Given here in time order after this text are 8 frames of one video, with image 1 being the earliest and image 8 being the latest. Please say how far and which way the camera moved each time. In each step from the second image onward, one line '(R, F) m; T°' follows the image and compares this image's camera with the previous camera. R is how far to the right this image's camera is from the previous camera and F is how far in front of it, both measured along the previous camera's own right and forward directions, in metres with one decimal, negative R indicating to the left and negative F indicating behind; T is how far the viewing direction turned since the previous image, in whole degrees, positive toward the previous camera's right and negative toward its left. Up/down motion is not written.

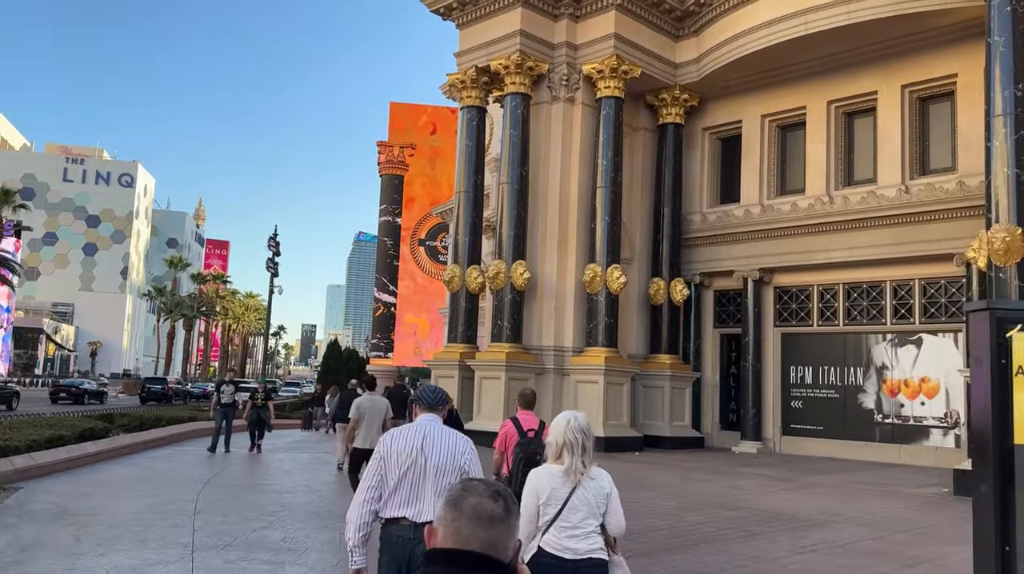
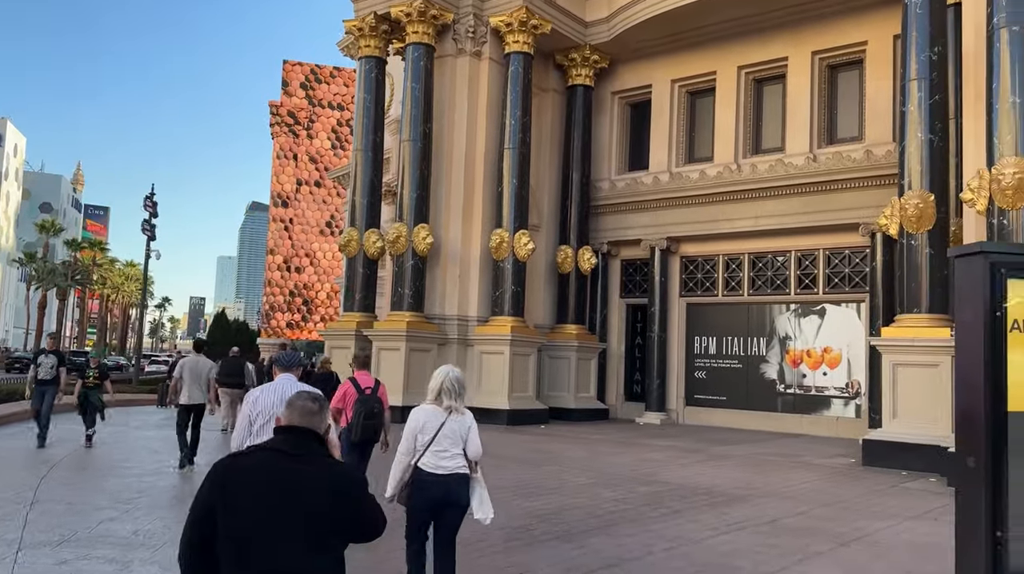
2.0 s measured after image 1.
(0.0, +0.8) m; +7°
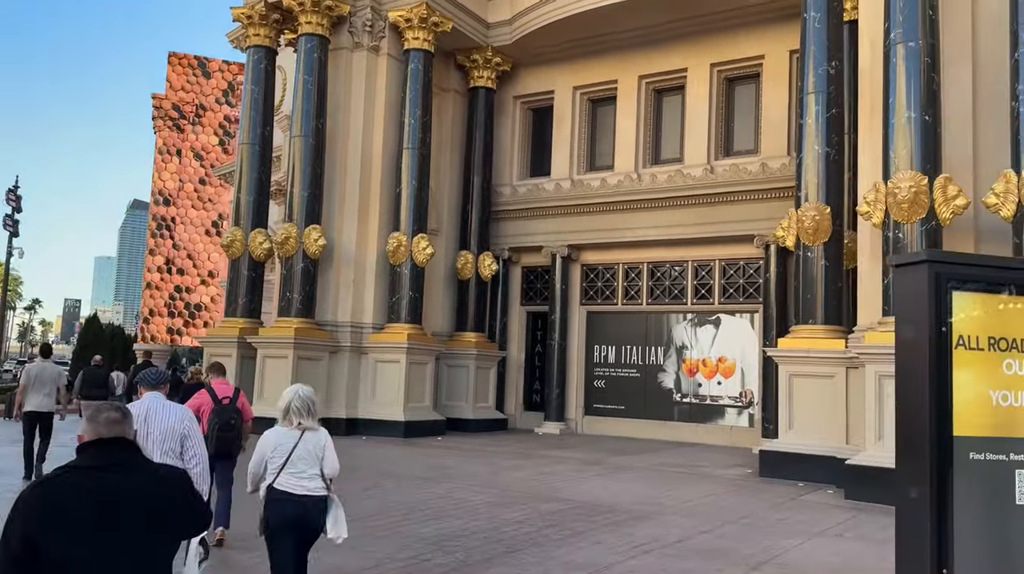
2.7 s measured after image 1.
(0.0, +0.5) m; +7°
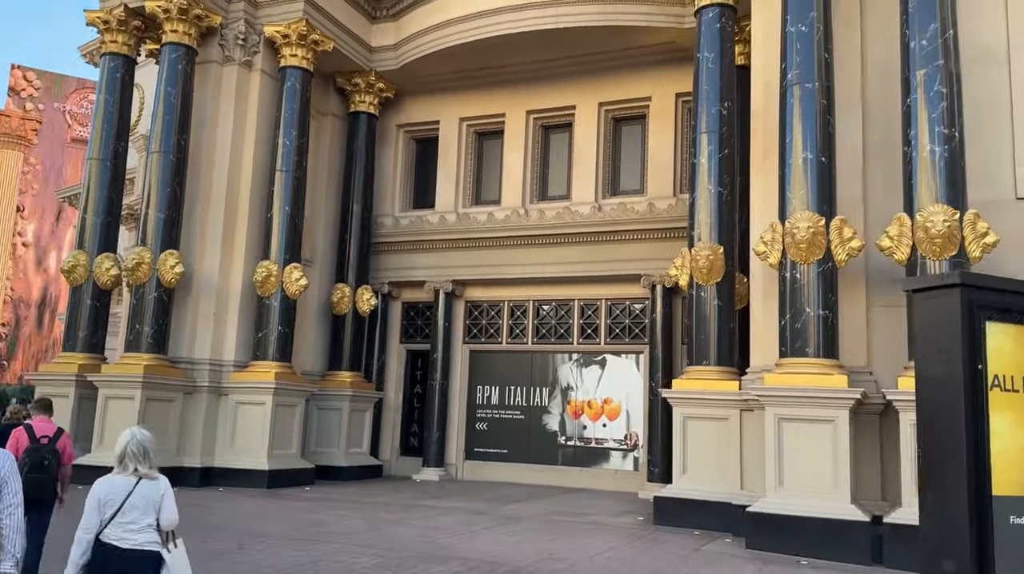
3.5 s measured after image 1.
(-0.2, +0.7) m; +9°
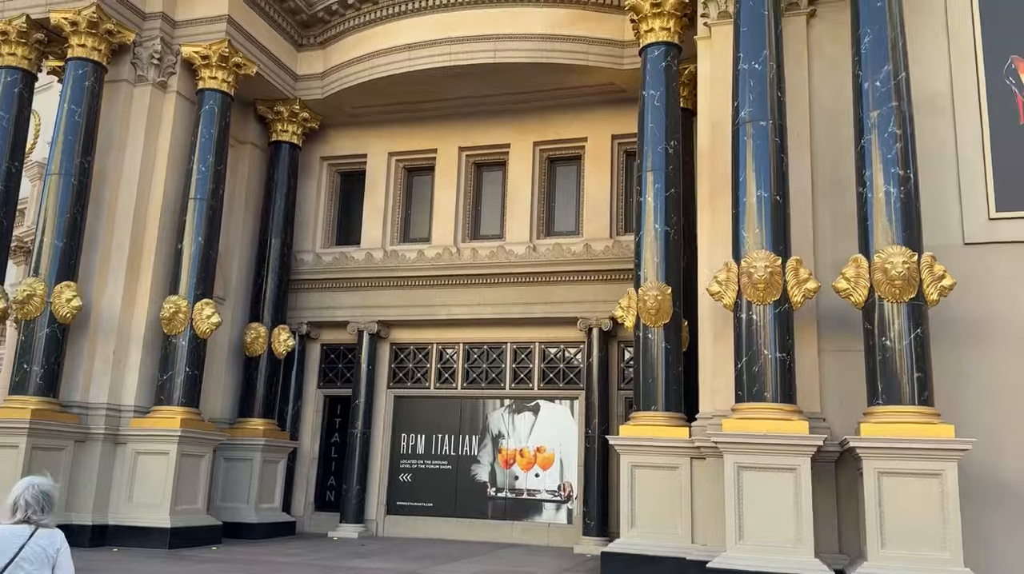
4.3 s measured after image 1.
(-0.4, +0.7) m; +6°
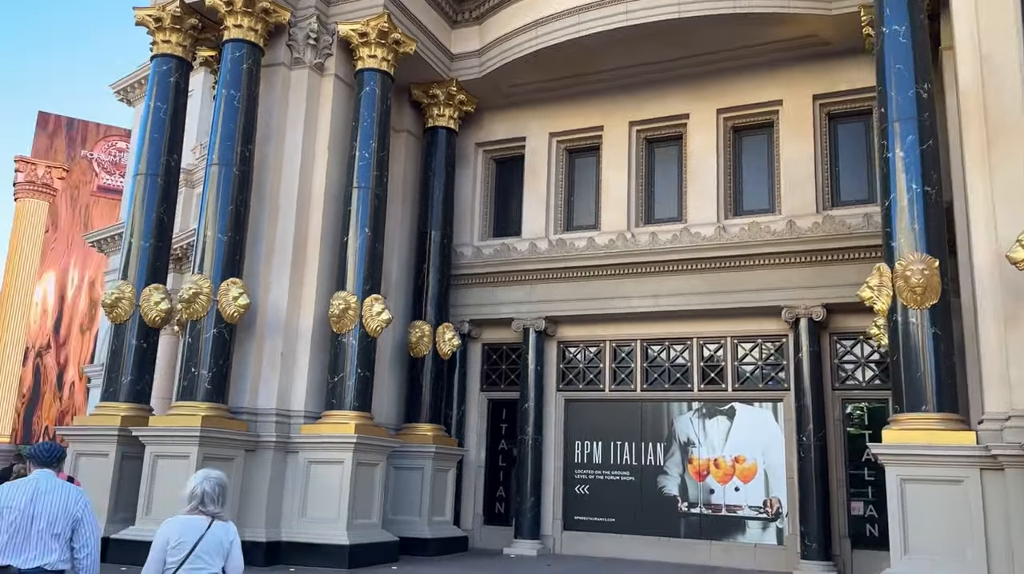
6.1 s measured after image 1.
(-1.3, +1.4) m; -7°
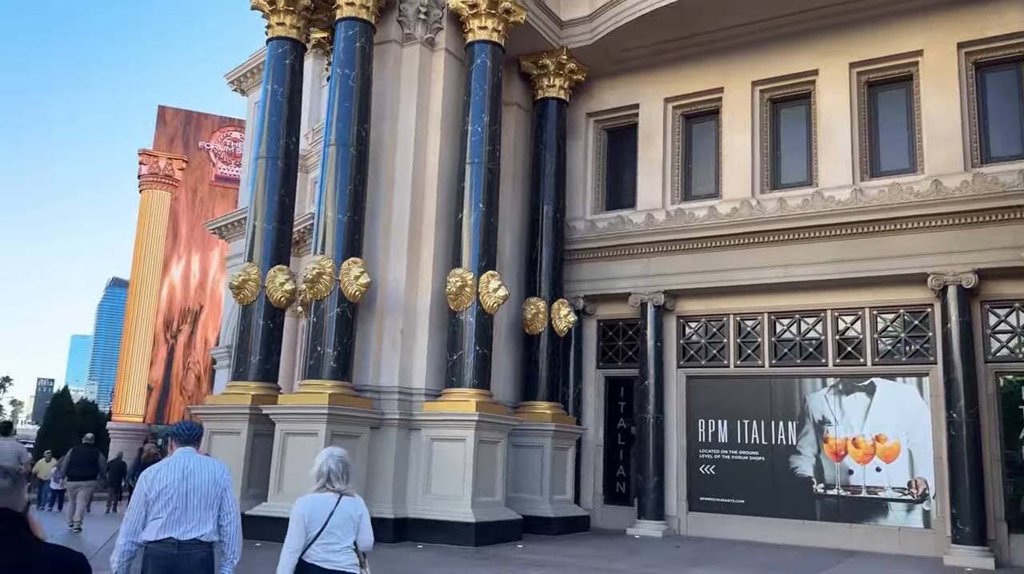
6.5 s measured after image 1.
(-0.3, +0.3) m; -7°
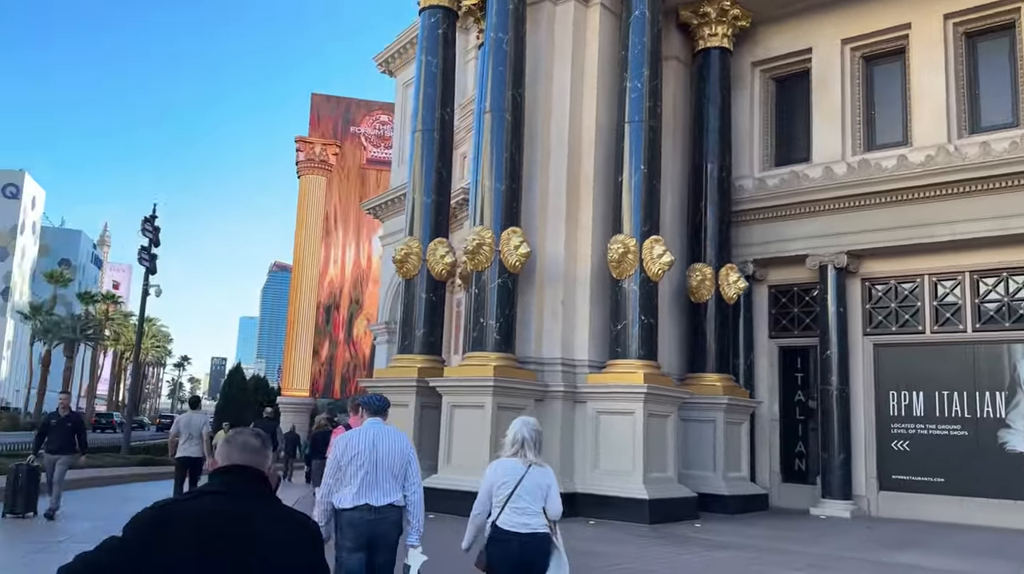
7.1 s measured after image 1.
(-0.3, +0.4) m; -10°
